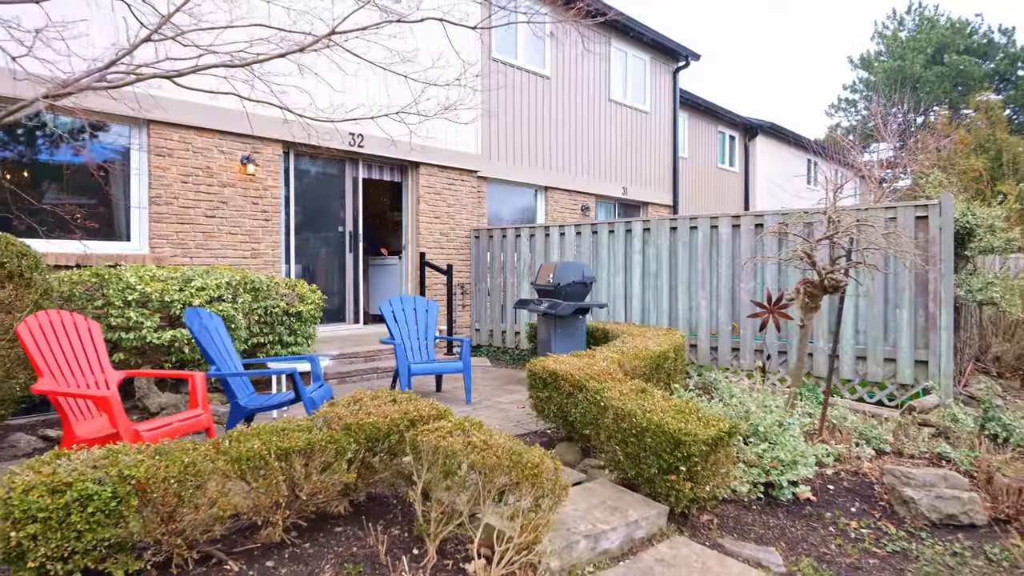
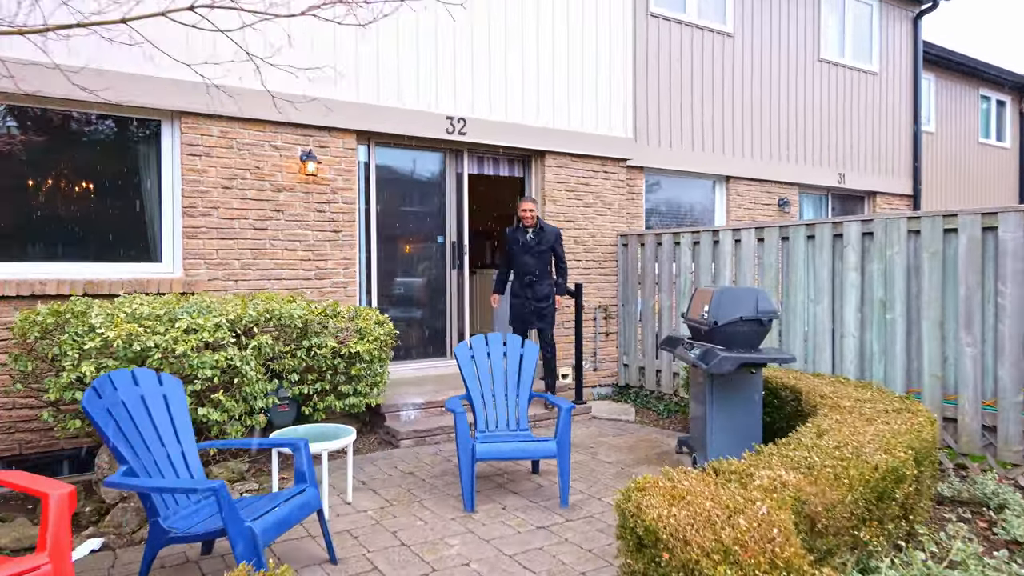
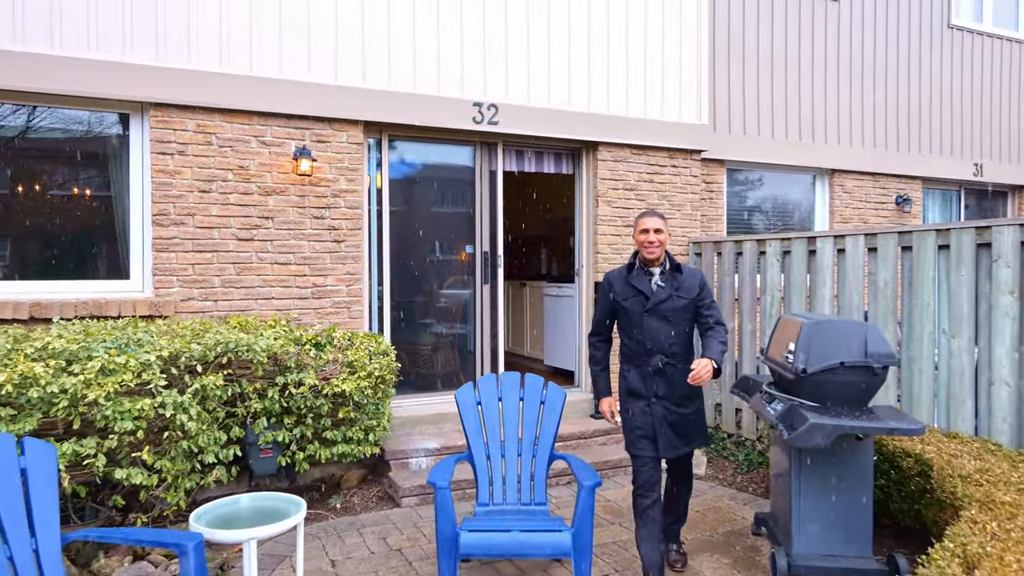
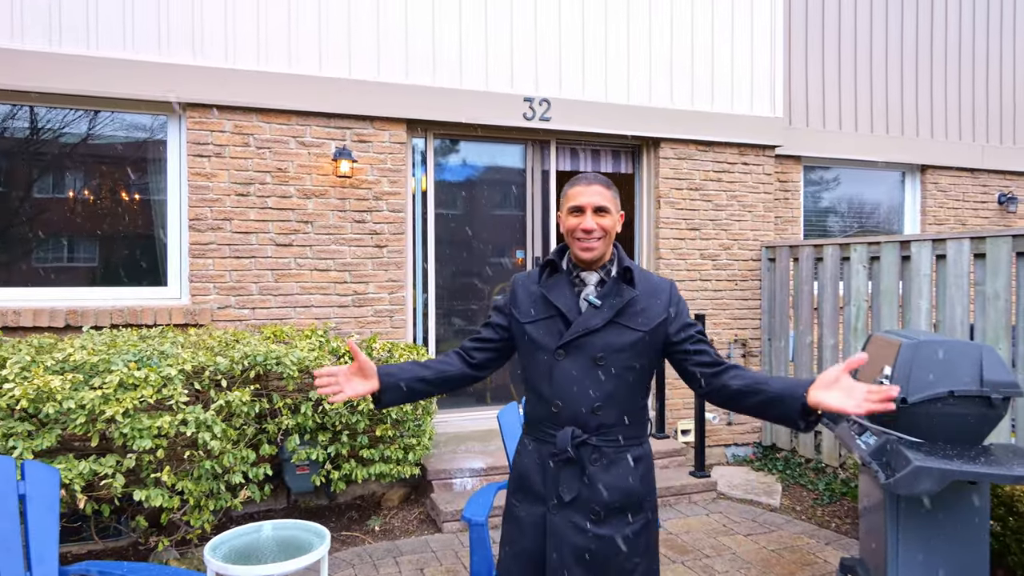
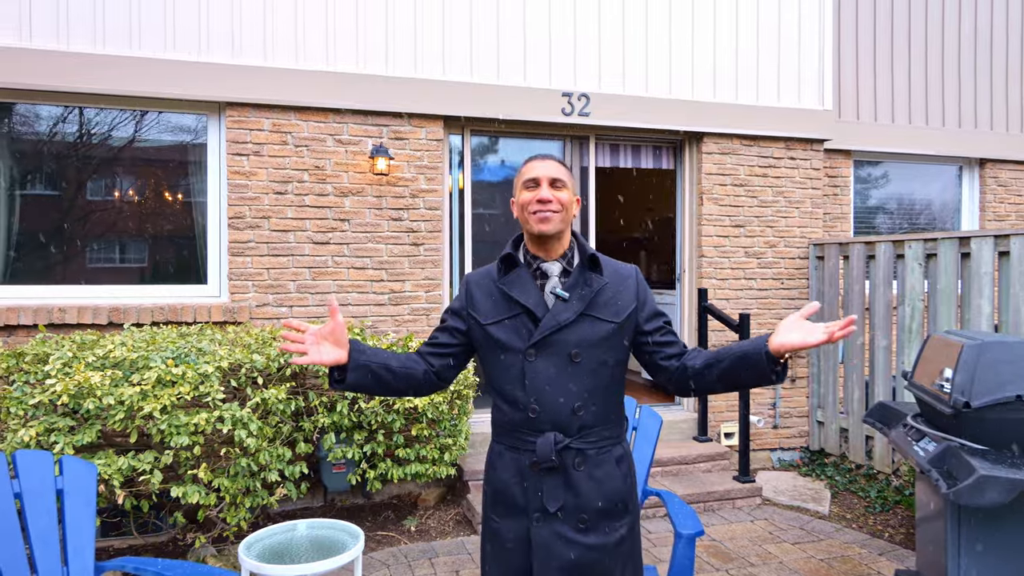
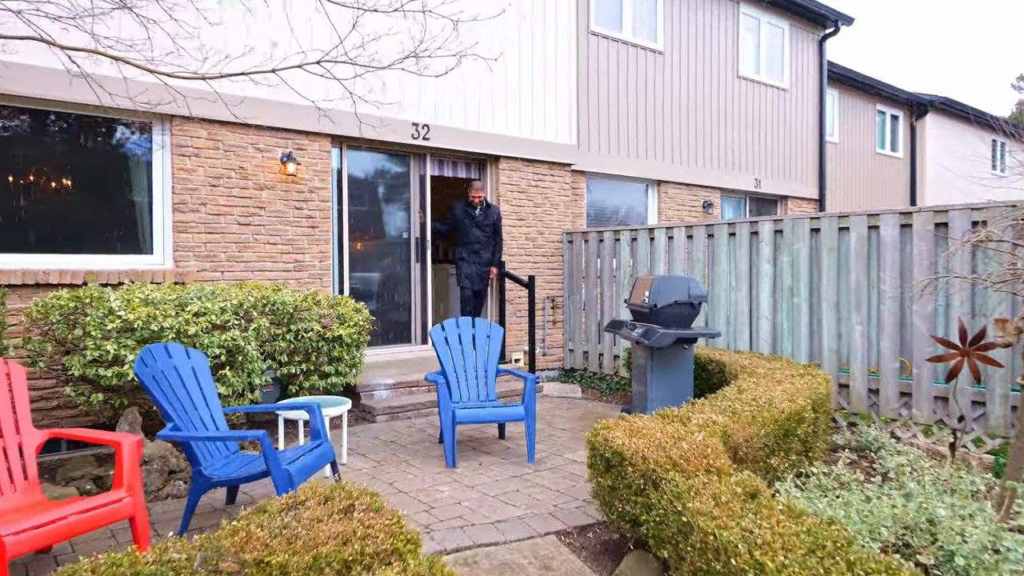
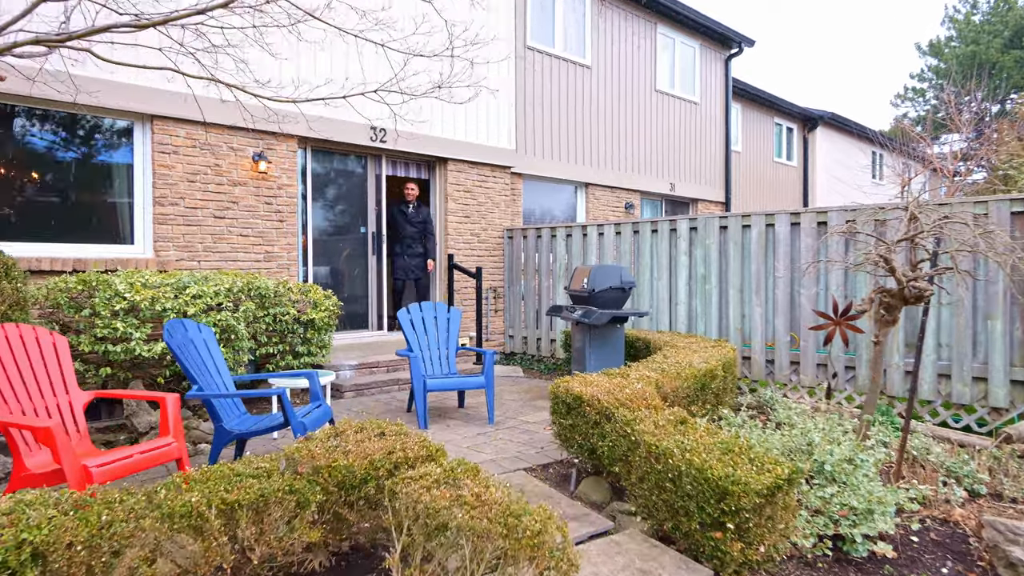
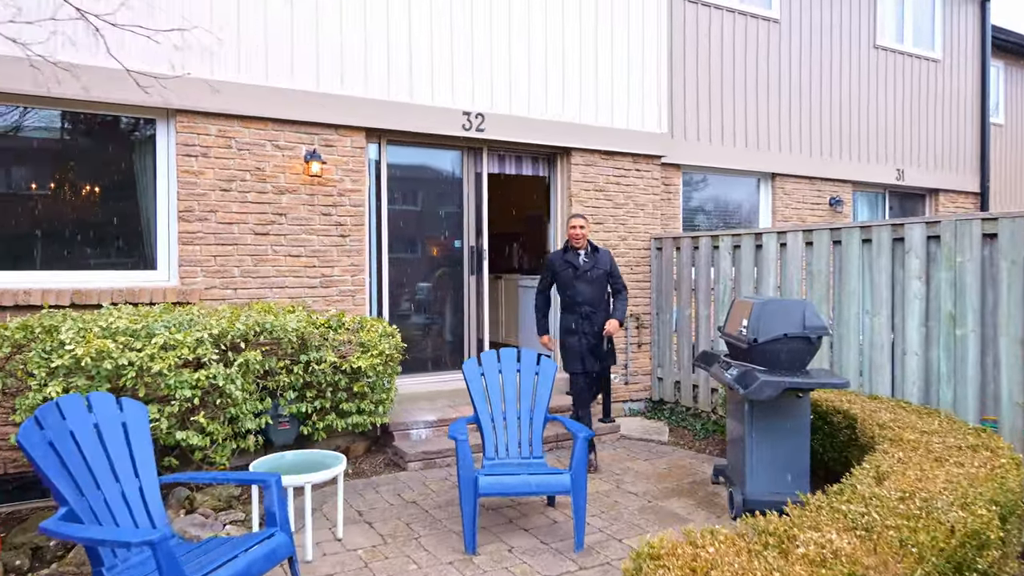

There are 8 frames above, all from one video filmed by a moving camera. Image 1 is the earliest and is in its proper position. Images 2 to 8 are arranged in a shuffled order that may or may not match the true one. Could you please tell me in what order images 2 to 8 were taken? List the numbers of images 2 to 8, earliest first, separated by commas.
7, 6, 2, 8, 3, 4, 5
